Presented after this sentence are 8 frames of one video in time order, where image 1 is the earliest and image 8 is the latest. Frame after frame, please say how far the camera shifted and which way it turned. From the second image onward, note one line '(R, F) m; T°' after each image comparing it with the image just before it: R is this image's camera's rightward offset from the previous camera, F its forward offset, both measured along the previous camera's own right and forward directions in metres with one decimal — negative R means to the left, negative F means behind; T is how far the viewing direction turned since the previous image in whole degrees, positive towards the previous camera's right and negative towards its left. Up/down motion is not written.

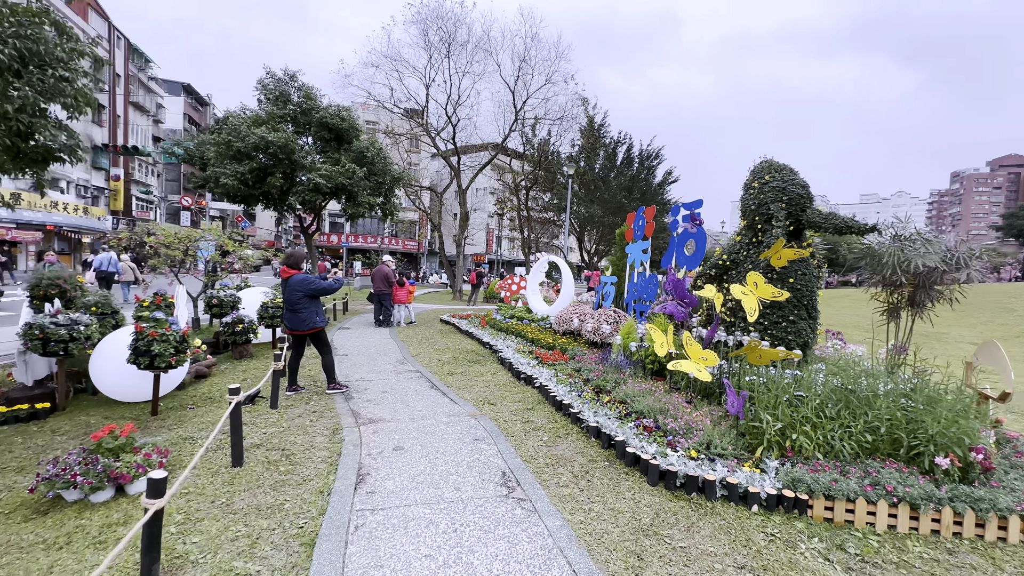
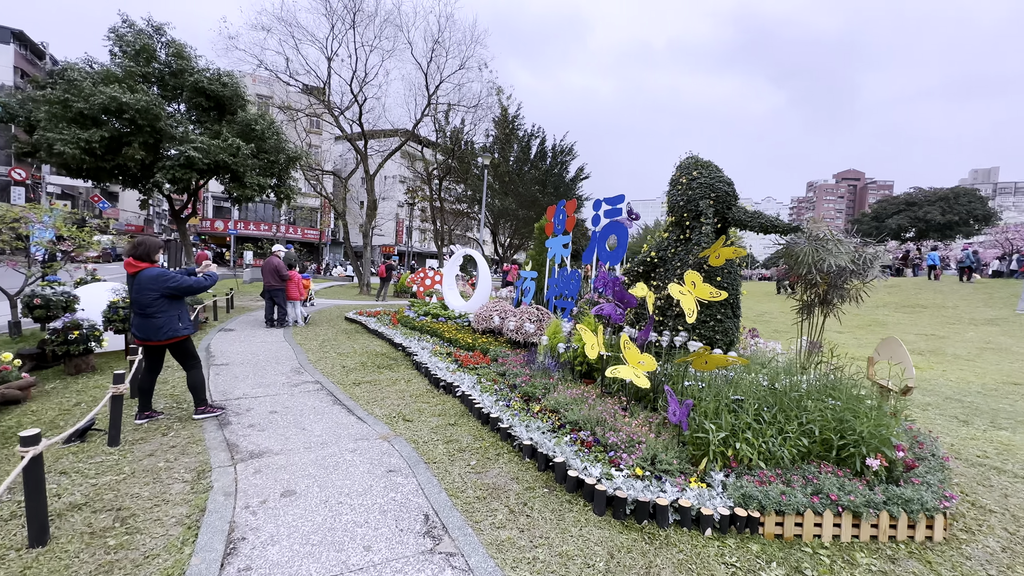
(-0.1, +0.6) m; +11°
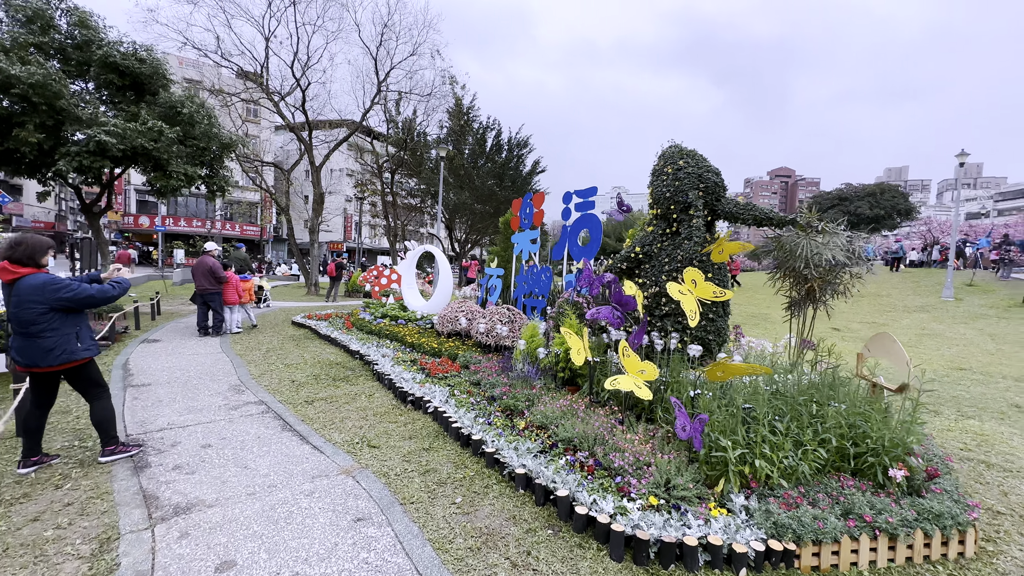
(-0.2, +0.5) m; +6°
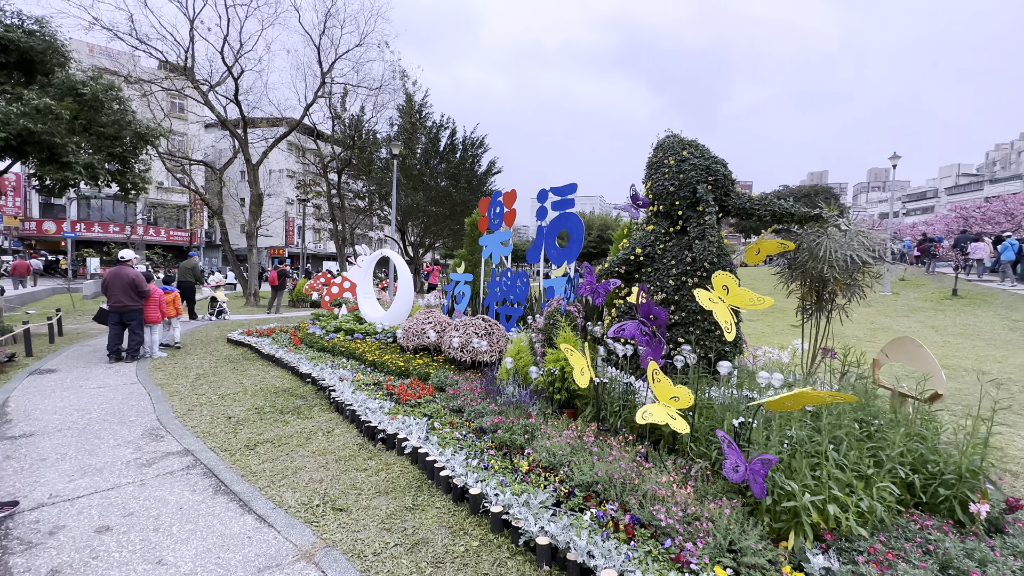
(-0.3, +0.7) m; +6°
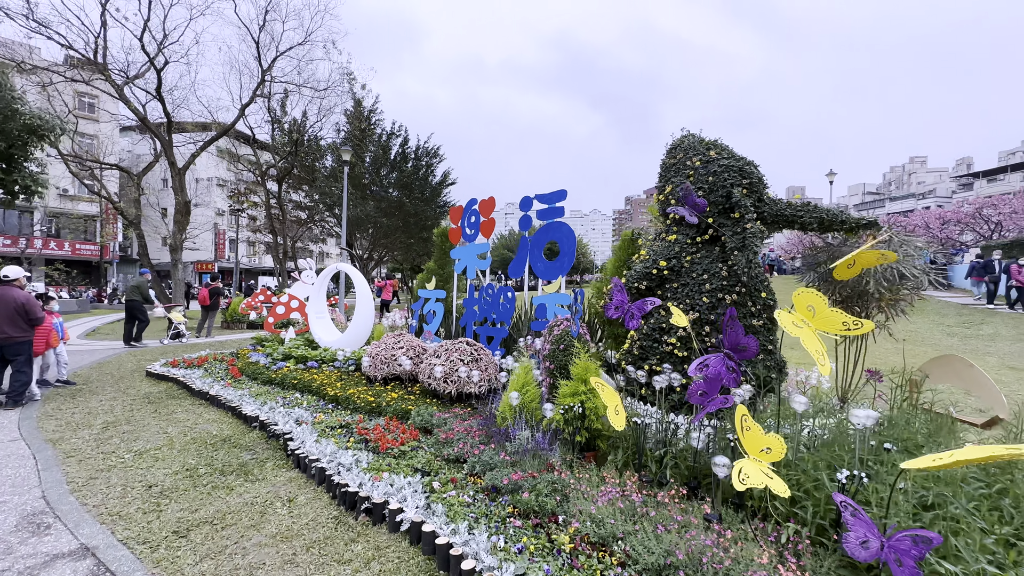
(-0.5, +0.8) m; +7°
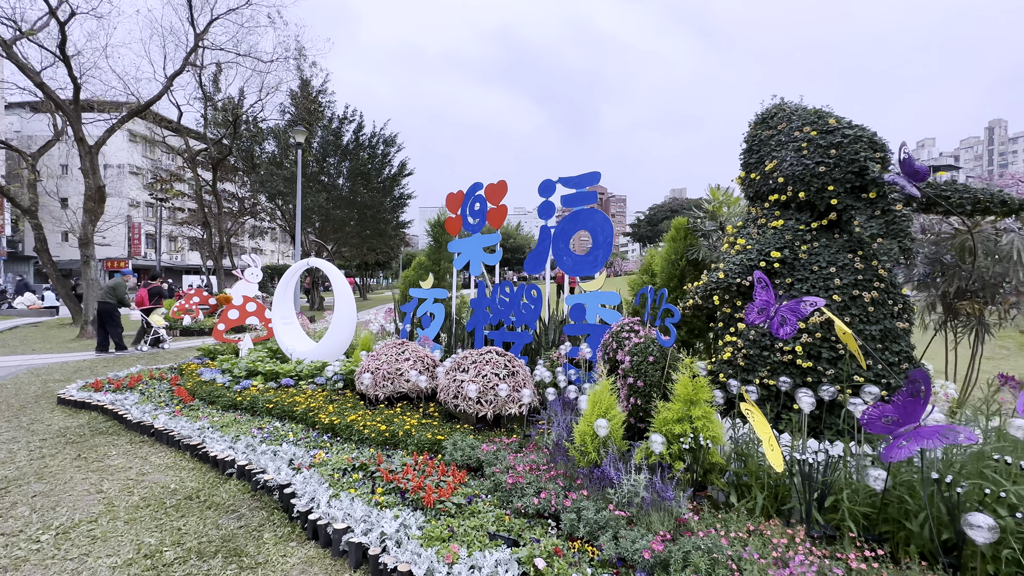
(-0.9, +0.9) m; +7°
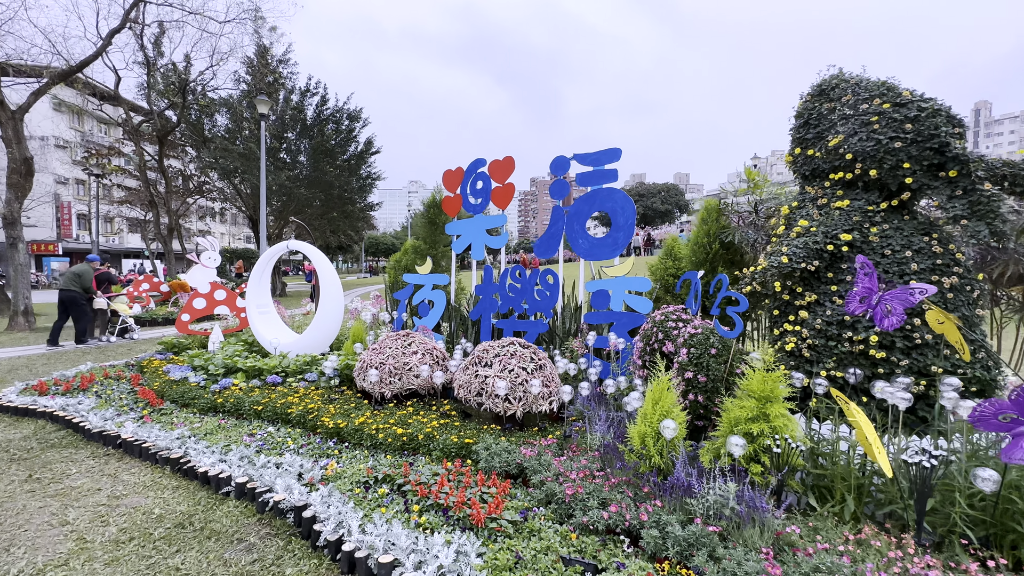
(-0.6, +0.4) m; +5°
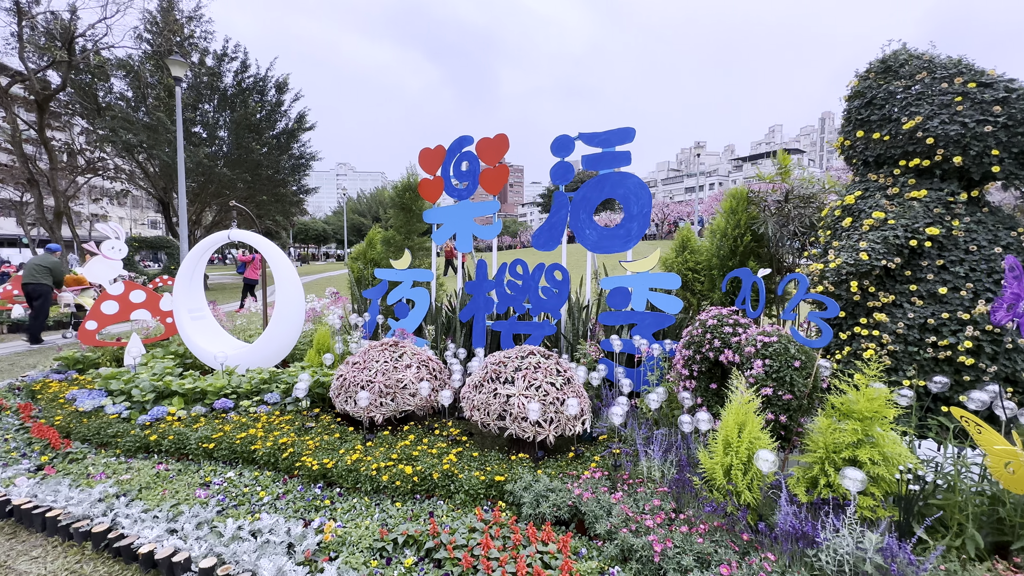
(-0.6, +0.7) m; +8°
